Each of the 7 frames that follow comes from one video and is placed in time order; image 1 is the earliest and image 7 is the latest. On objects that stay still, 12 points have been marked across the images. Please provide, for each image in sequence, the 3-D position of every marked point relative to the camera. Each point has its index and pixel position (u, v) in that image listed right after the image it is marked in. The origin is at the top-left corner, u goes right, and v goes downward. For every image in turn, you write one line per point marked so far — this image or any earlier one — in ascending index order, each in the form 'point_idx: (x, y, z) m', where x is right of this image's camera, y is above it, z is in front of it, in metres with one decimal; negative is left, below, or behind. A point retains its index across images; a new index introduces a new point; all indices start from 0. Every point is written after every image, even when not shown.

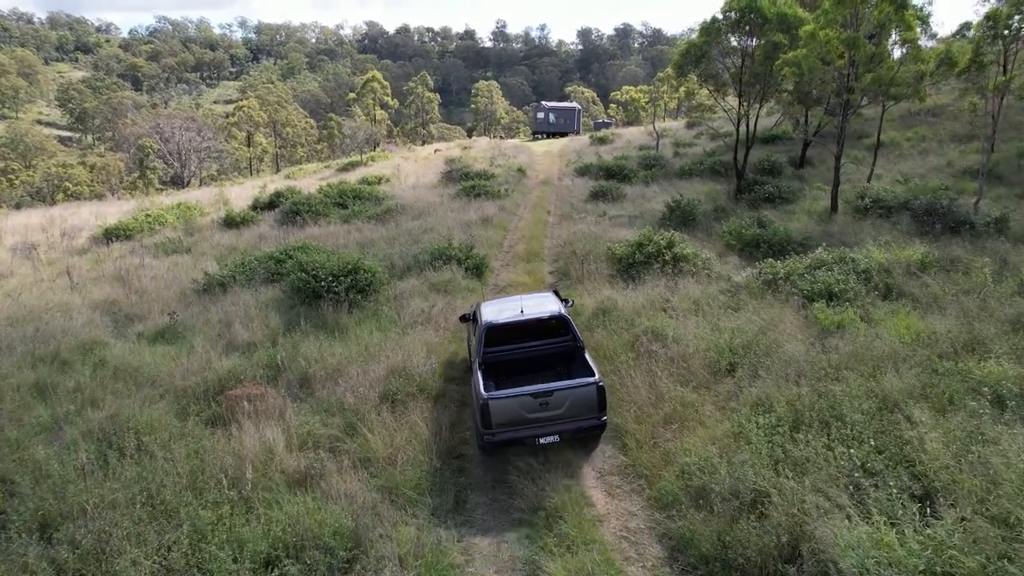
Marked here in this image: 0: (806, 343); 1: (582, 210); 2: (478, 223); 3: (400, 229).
0: (+3.5, -0.7, +7.8) m
1: (+2.1, +2.3, +19.6) m
2: (-0.9, +1.8, +18.6) m
3: (-3.1, +1.6, +18.4) m
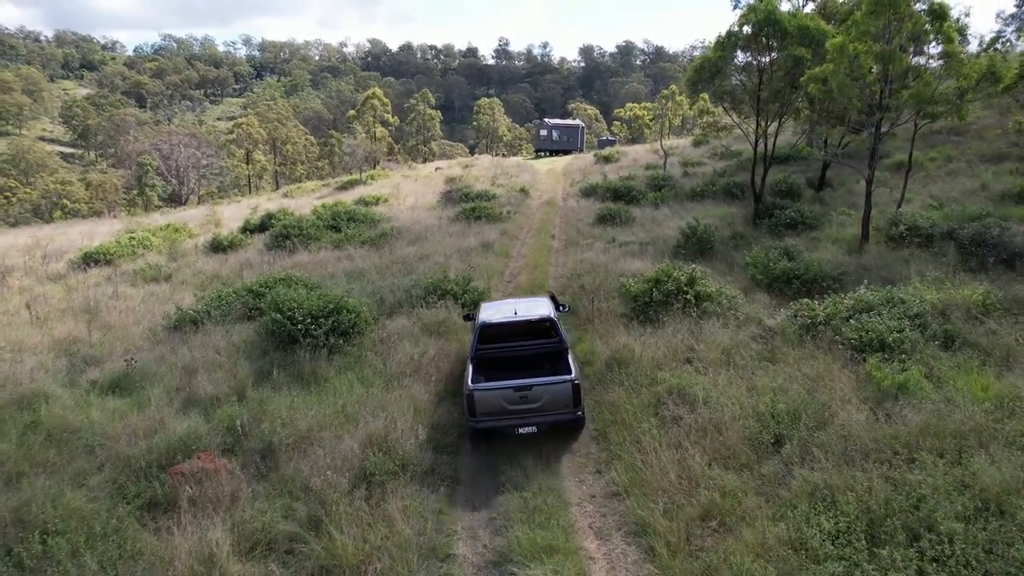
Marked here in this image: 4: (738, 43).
0: (+3.5, -1.2, +6.5) m
1: (+2.1, +1.5, +18.4) m
2: (-0.9, +1.0, +17.4) m
3: (-3.1, +0.8, +17.2) m
4: (+5.6, +6.0, +16.3) m
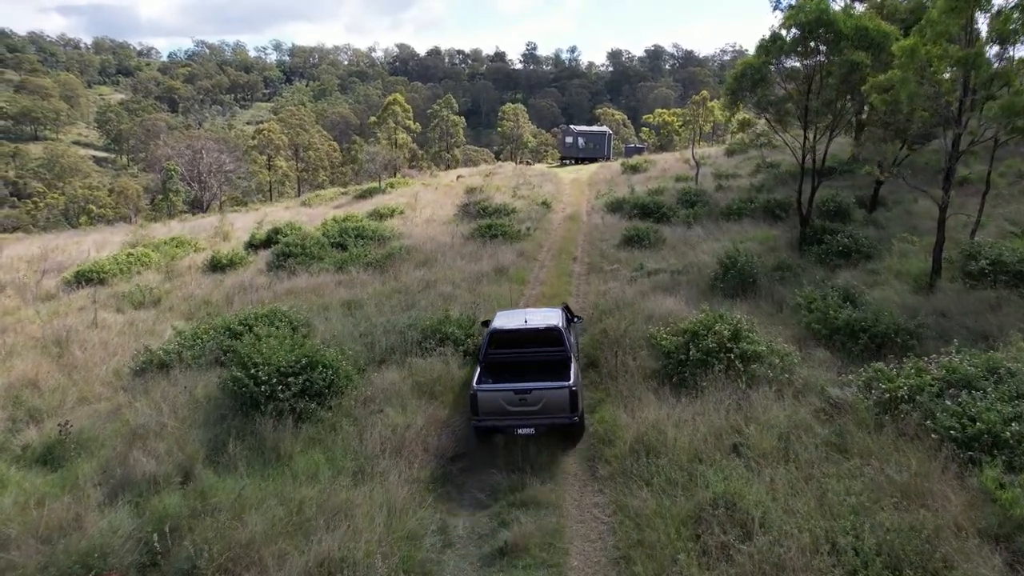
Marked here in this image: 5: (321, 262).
0: (+3.4, -1.9, +4.7) m
1: (+2.5, +0.7, +16.7) m
2: (-0.5, +0.2, +15.8) m
3: (-2.7, +0.1, +15.6) m
4: (+6.0, +5.2, +14.5) m
5: (-5.5, +0.7, +18.8) m
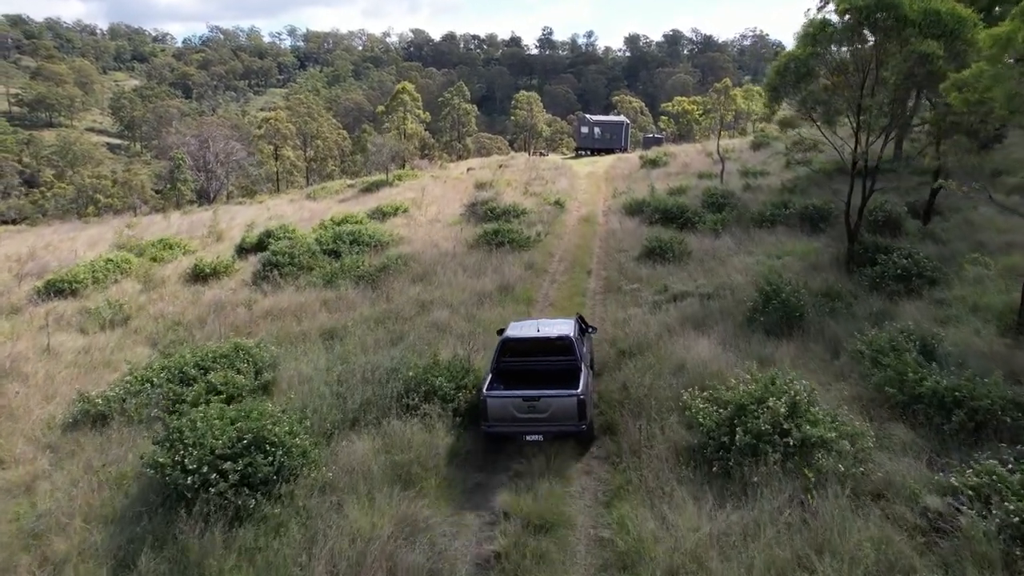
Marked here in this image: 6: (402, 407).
0: (+3.3, -2.6, +2.9) m
1: (+2.7, +0.3, +14.8) m
2: (-0.4, -0.2, +14.0) m
3: (-2.6, -0.3, +13.9) m
4: (+6.1, +4.7, +12.4) m
5: (-5.3, +0.4, +17.1) m
6: (-1.4, -1.5, +8.6) m
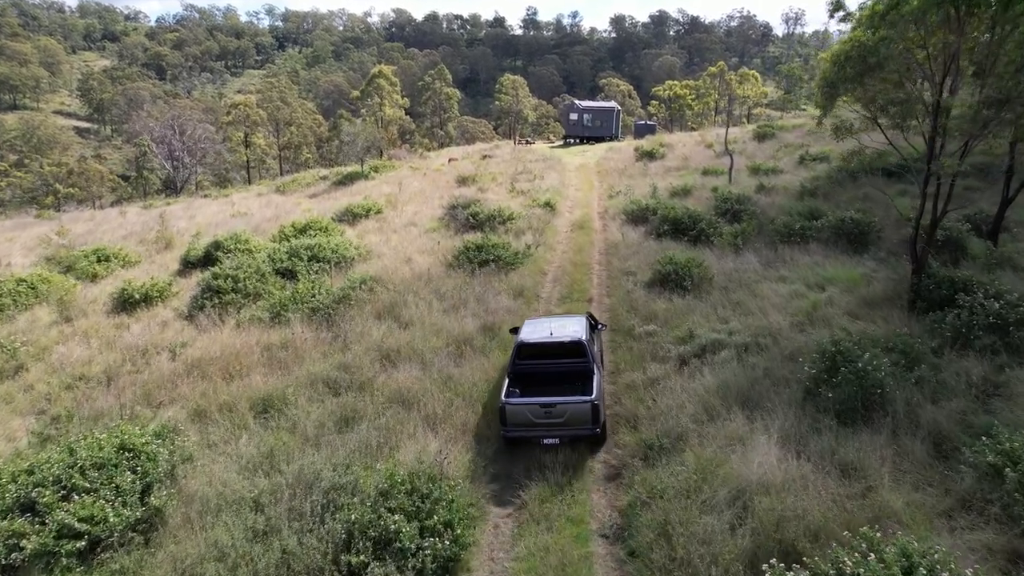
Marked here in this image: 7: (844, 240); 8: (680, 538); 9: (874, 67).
0: (+3.3, -3.6, +0.3) m
1: (+2.4, -0.5, +12.1) m
2: (-0.6, -1.0, +11.2) m
3: (-2.8, -1.1, +11.1) m
4: (+5.9, +4.0, +9.7) m
5: (-5.6, -0.3, +14.3) m
6: (-1.5, -2.4, +5.9) m
7: (+7.5, +1.1, +14.9) m
8: (+1.5, -2.2, +5.9) m
9: (+5.6, +3.5, +10.4) m
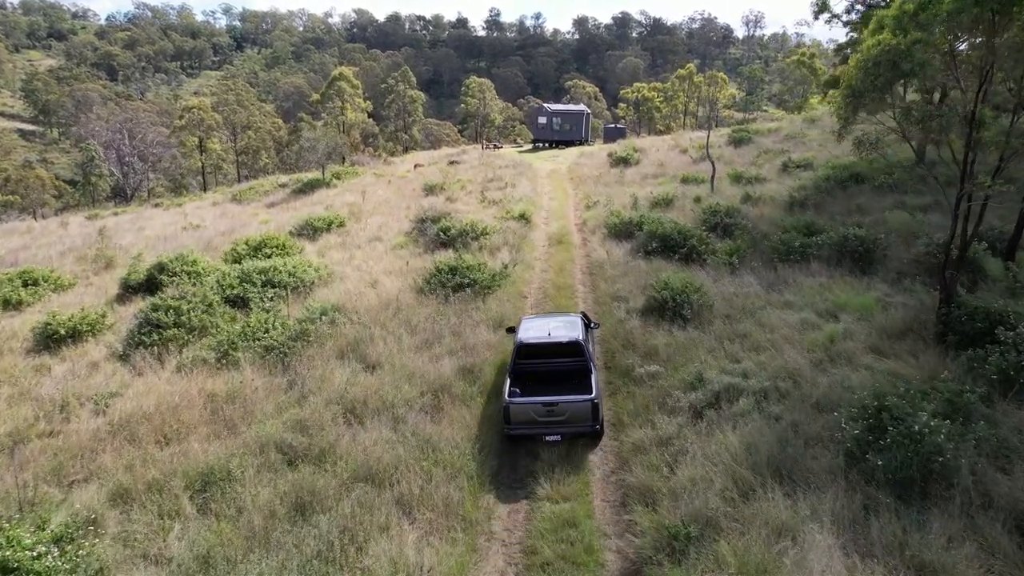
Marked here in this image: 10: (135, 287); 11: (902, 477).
0: (+3.7, -4.1, -1.0) m
1: (+2.2, -1.0, +10.8) m
2: (-0.8, -1.6, +9.8) m
3: (-3.0, -1.7, +9.5) m
4: (+5.6, +3.5, +8.5) m
5: (-5.9, -1.0, +12.5) m
6: (-1.4, -2.9, +4.4) m
7: (+7.0, +0.6, +13.8) m
8: (+1.5, -2.7, +4.5) m
9: (+5.3, +3.0, +9.2) m
10: (-10.0, 0.0, +17.4) m
11: (+4.0, -1.9, +6.7) m
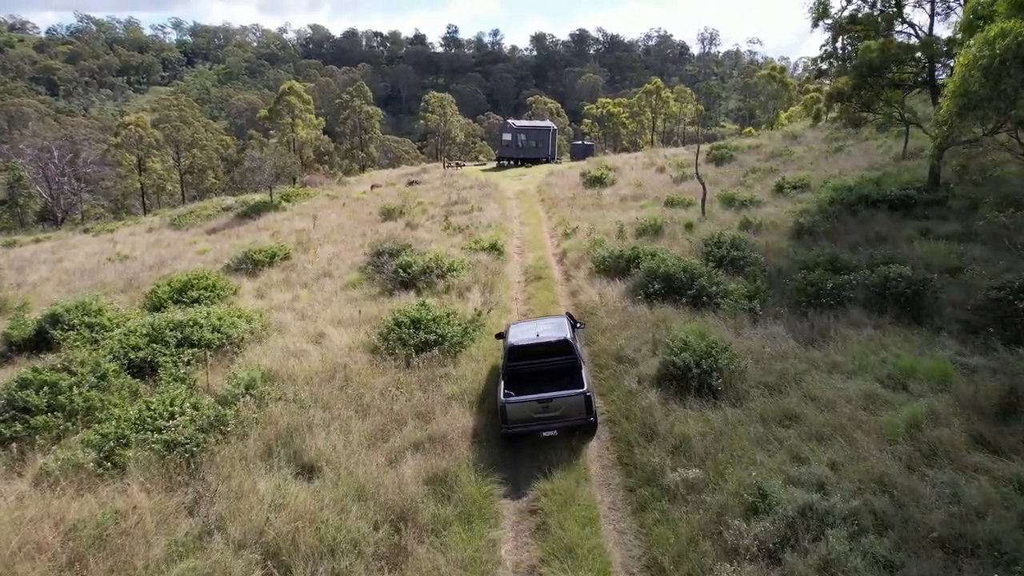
0: (+4.3, -4.7, -3.5) m
1: (+2.0, -1.9, +8.2) m
2: (-0.9, -2.5, +7.0) m
3: (-3.1, -2.6, +6.6) m
4: (+5.5, +2.7, +6.2) m
5: (-6.2, -2.1, +9.4) m
6: (-1.2, -3.7, +1.5) m
7: (+6.6, -0.3, +11.5) m
8: (+1.8, -3.4, +1.8) m
9: (+5.2, +2.2, +6.9) m
10: (-10.5, -1.2, +14.1) m
11: (+4.0, -2.7, +4.1) m
